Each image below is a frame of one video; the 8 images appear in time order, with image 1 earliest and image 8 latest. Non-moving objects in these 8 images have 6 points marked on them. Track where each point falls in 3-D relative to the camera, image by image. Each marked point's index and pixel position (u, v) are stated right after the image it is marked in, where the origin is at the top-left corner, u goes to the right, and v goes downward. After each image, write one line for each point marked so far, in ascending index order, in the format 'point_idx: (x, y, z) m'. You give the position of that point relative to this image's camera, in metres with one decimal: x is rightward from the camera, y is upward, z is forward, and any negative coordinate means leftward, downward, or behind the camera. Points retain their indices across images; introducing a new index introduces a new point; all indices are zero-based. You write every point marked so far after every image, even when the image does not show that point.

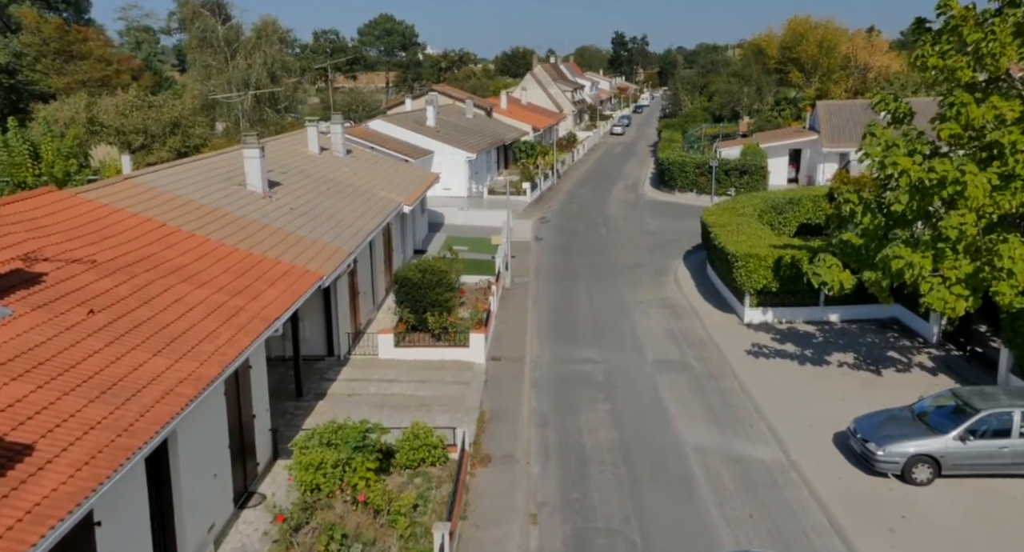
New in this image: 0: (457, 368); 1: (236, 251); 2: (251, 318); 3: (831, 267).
0: (-1.2, -2.1, +19.8) m
1: (-5.3, +0.5, +16.8) m
2: (-4.1, -0.7, +13.6) m
3: (+6.1, +0.2, +16.6) m
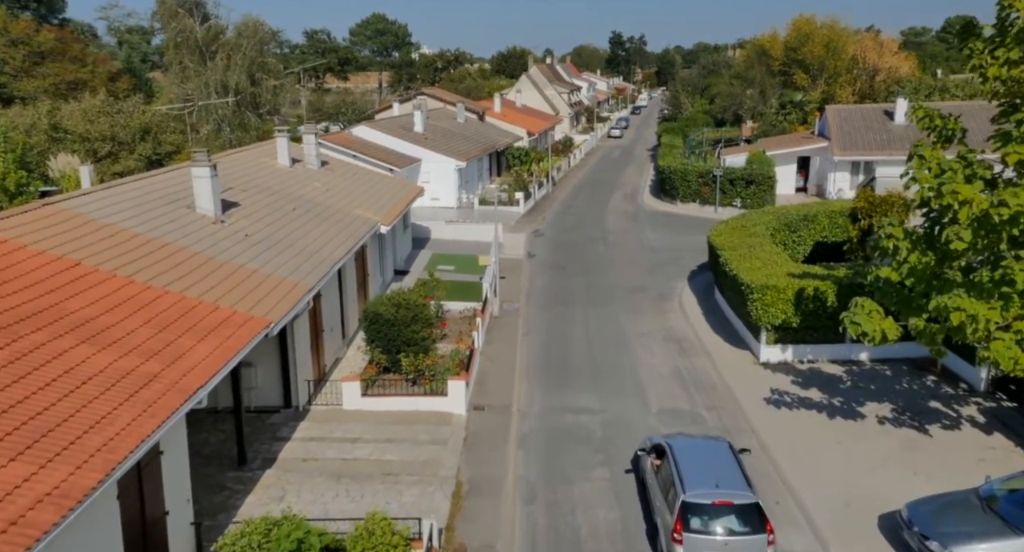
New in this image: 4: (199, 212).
0: (-1.6, -2.9, +17.1) m
1: (-5.6, -0.3, +14.2) m
2: (-4.4, -1.4, +11.0) m
3: (+5.8, -0.6, +14.0) m
4: (-7.0, +1.4, +19.4) m
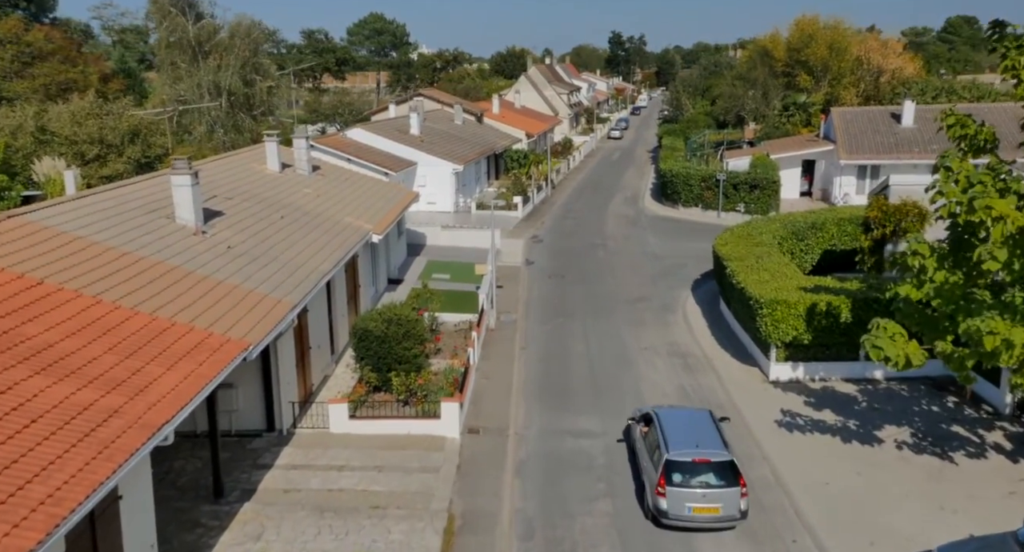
0: (-1.6, -3.2, +16.2) m
1: (-5.7, -0.6, +13.2) m
2: (-4.4, -1.7, +10.0) m
3: (+5.7, -0.9, +13.0) m
4: (-7.1, +1.1, +18.4) m
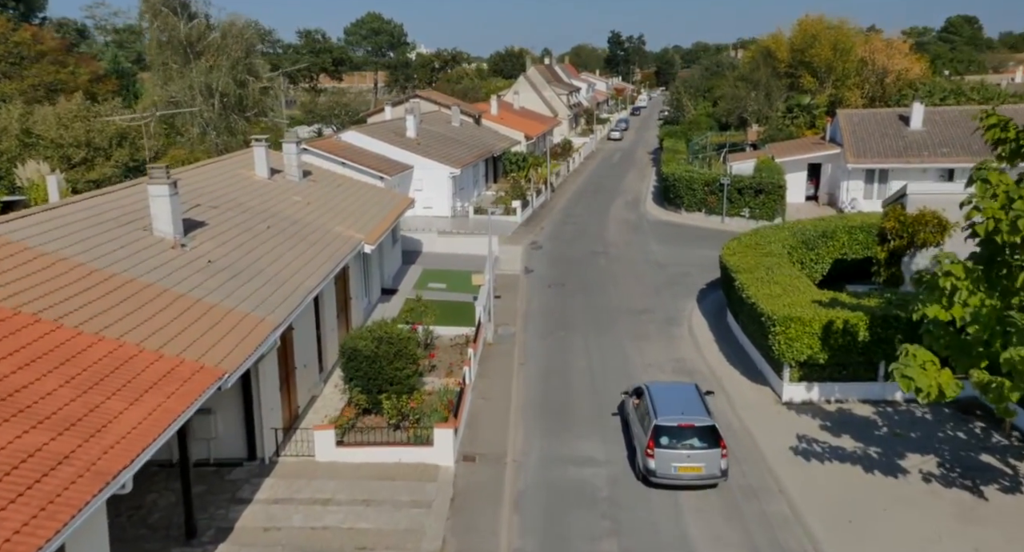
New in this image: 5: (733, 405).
0: (-1.7, -3.5, +15.1) m
1: (-5.7, -0.9, +12.1) m
2: (-4.5, -2.0, +8.9) m
3: (+5.7, -1.2, +12.0) m
4: (-7.1, +0.8, +17.4) m
5: (+4.6, -2.7, +18.1) m
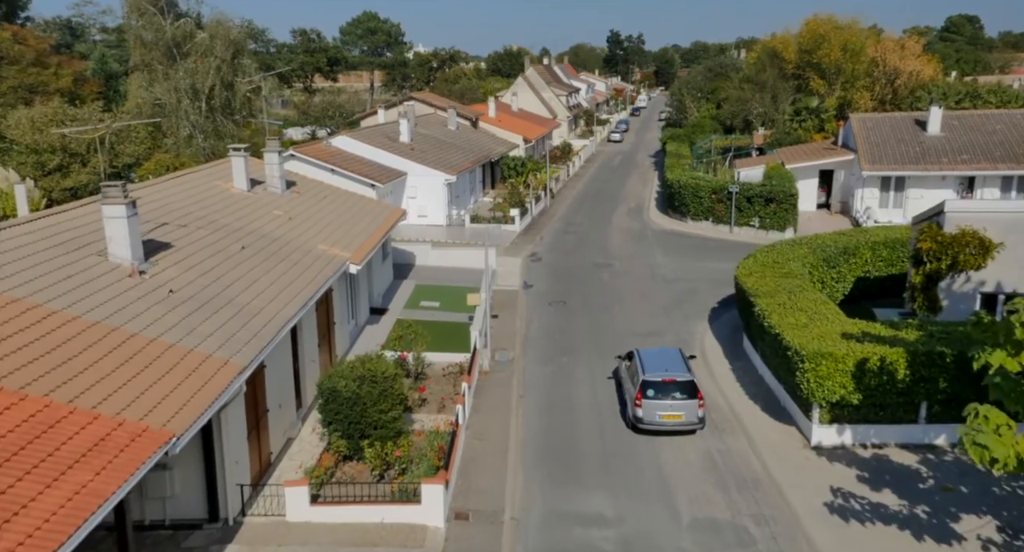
0: (-1.7, -4.0, +13.3) m
1: (-5.7, -1.4, +10.3) m
2: (-4.5, -2.6, +7.1) m
3: (+5.7, -1.8, +10.2) m
4: (-7.1, +0.3, +15.5) m
5: (+4.6, -3.2, +16.3) m
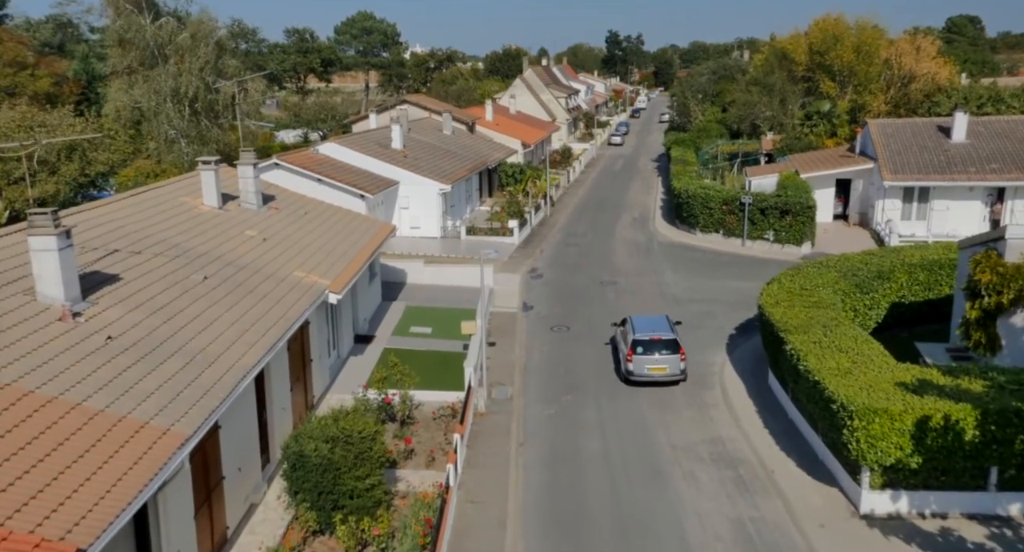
0: (-1.7, -4.7, +11.0) m
1: (-5.7, -2.1, +7.9) m
2: (-4.5, -3.2, +4.8) m
3: (+5.7, -2.4, +7.9) m
4: (-7.1, -0.4, +13.2) m
5: (+4.6, -3.9, +14.0) m
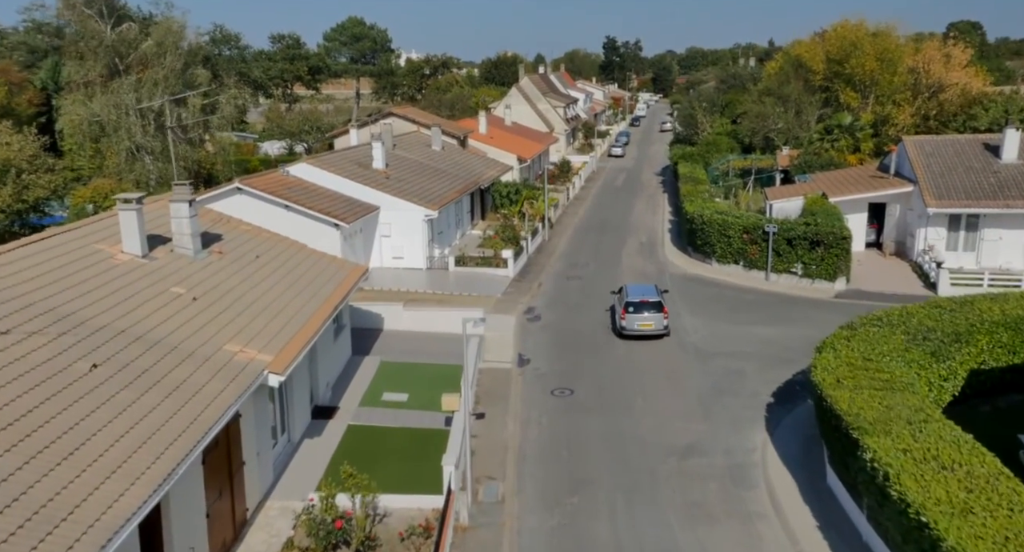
0: (-1.8, -5.9, +6.8) m
1: (-5.9, -3.3, +3.8) m
2: (-4.6, -4.4, +0.6) m
3: (+5.6, -3.6, +3.8) m
4: (-7.3, -1.6, +9.0) m
5: (+4.4, -5.1, +9.9) m
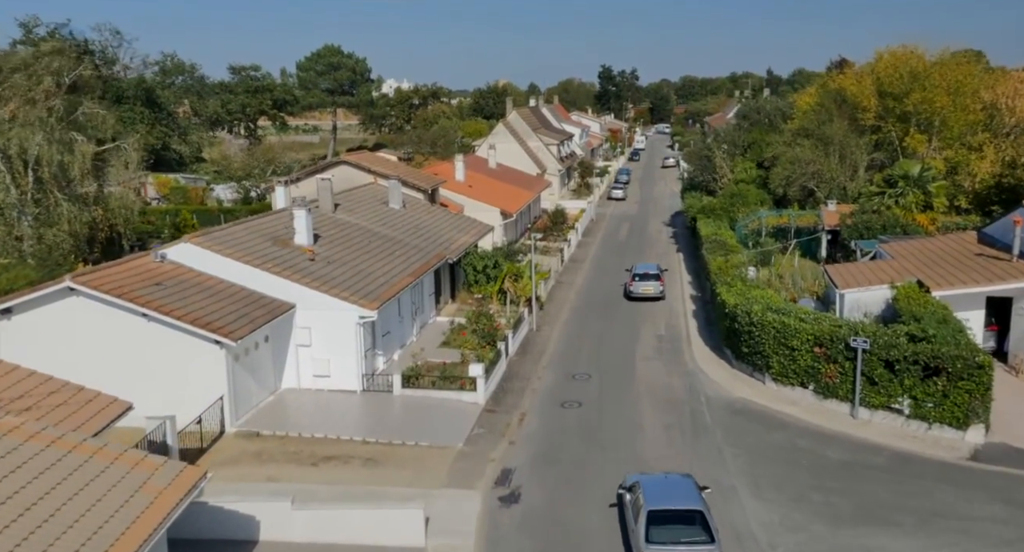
0: (-2.4, -8.5, -3.5) m
1: (-6.5, -5.8, -6.5) m
2: (-5.2, -6.8, -9.7) m
3: (+5.0, -6.1, -6.5) m
4: (-7.9, -4.3, -1.2) m
5: (+3.8, -7.8, -0.4) m
